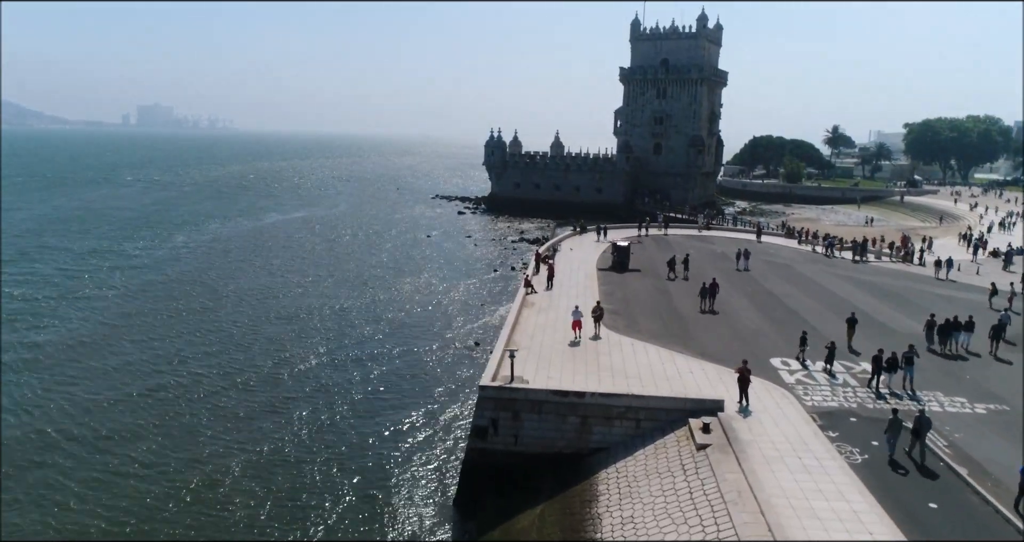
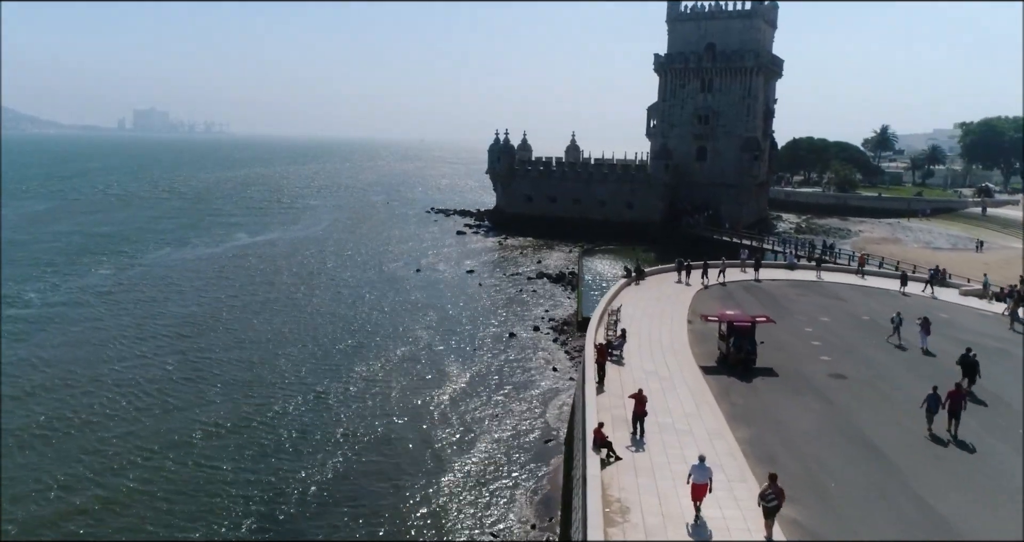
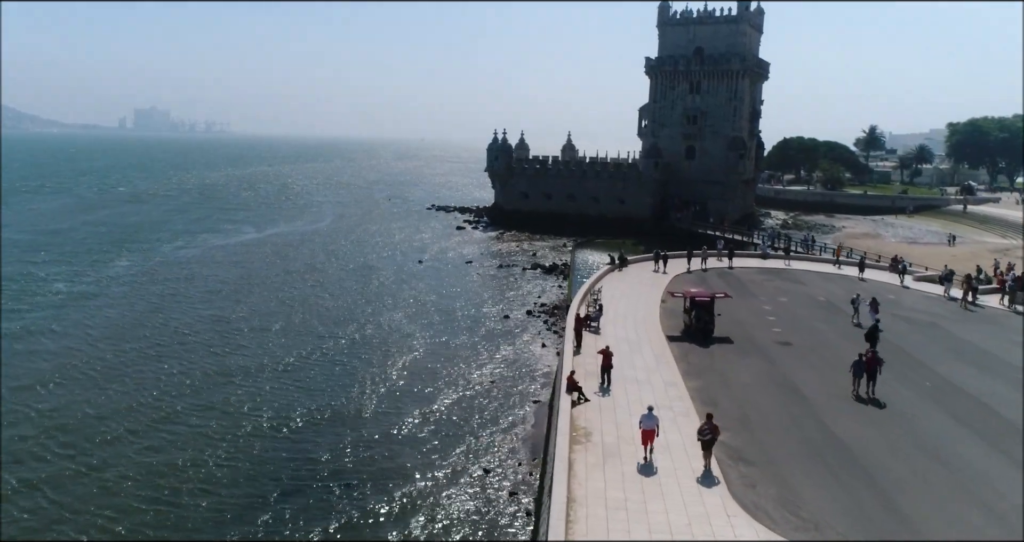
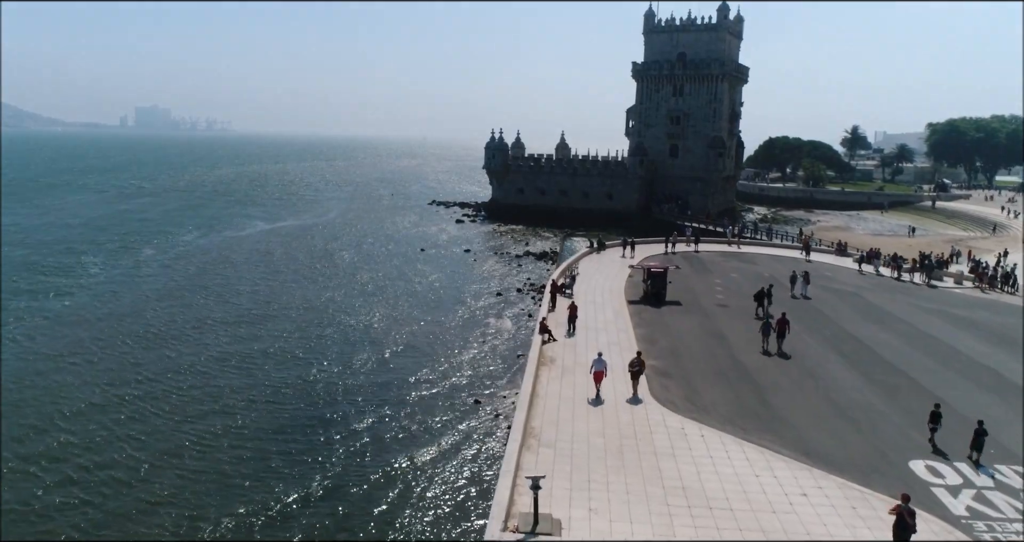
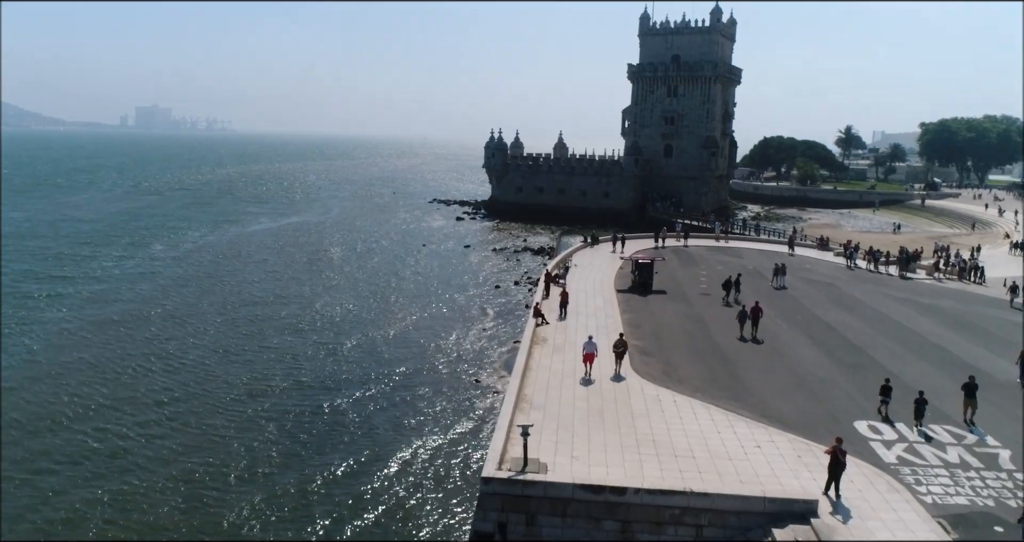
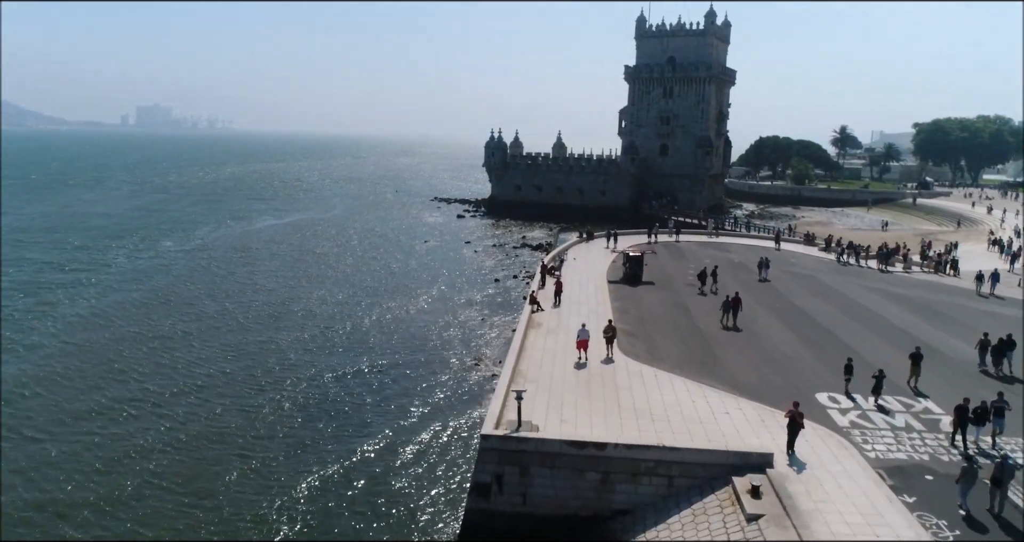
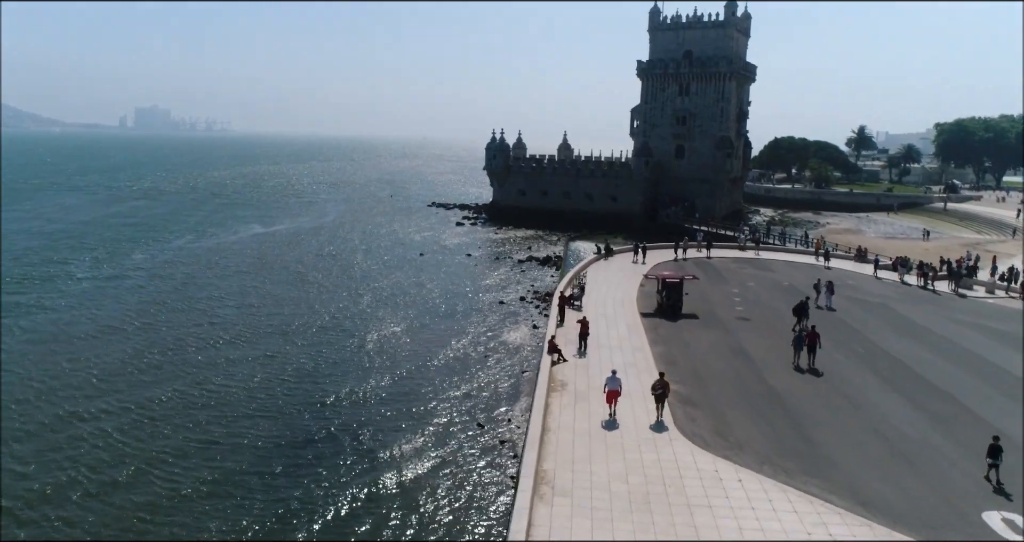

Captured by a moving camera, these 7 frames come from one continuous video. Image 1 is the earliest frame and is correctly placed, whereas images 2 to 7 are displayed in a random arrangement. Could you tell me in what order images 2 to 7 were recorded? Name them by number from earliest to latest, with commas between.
6, 5, 4, 7, 3, 2
